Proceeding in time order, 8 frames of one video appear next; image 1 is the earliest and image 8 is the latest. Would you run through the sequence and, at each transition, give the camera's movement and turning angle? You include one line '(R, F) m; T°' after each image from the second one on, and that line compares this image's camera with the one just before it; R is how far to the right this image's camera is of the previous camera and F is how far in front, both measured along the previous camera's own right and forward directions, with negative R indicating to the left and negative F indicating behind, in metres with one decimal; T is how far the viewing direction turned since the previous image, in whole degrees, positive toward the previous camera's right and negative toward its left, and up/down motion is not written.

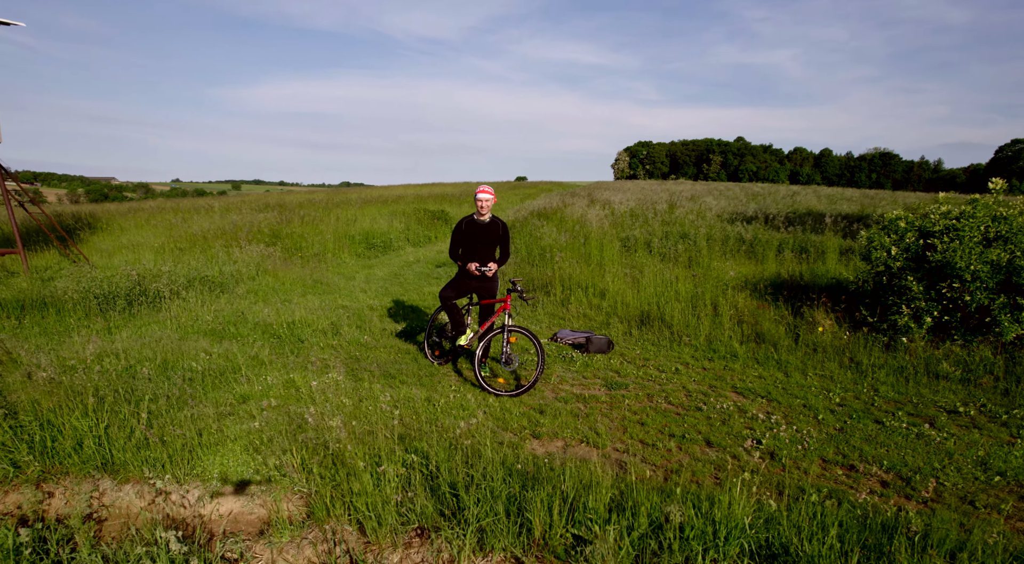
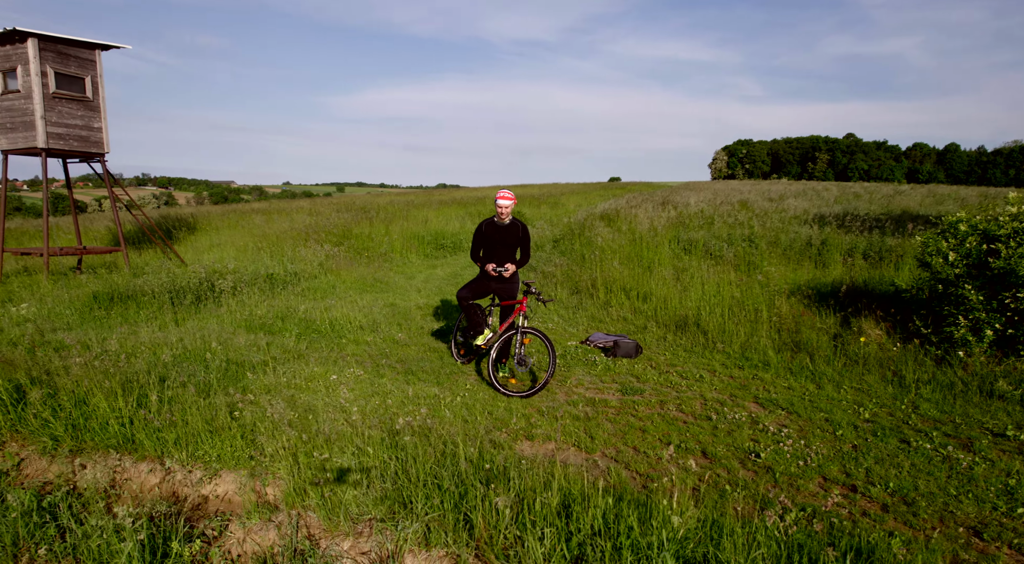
(+0.9, 0.0) m; -8°
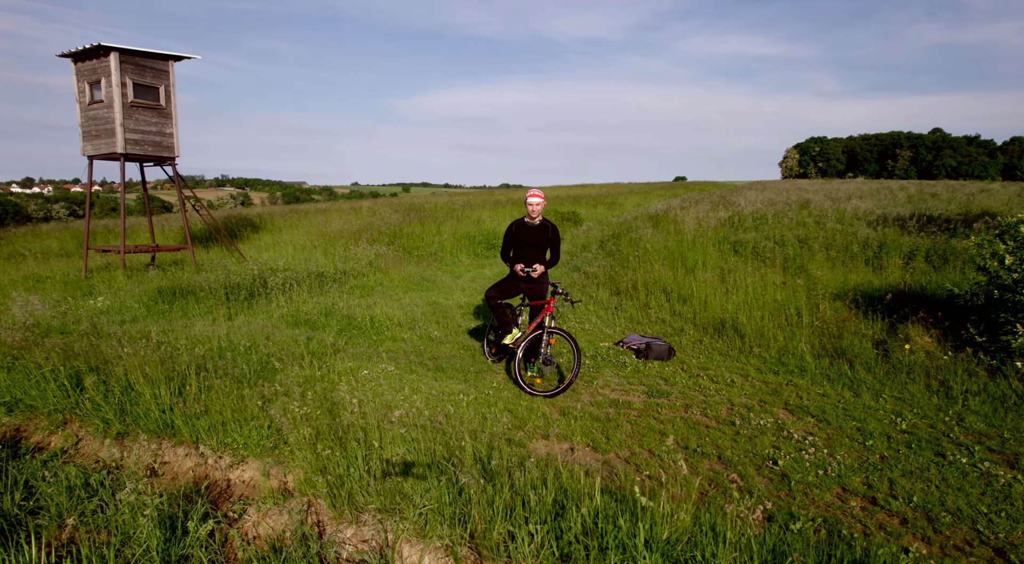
(+0.4, -0.1) m; -6°
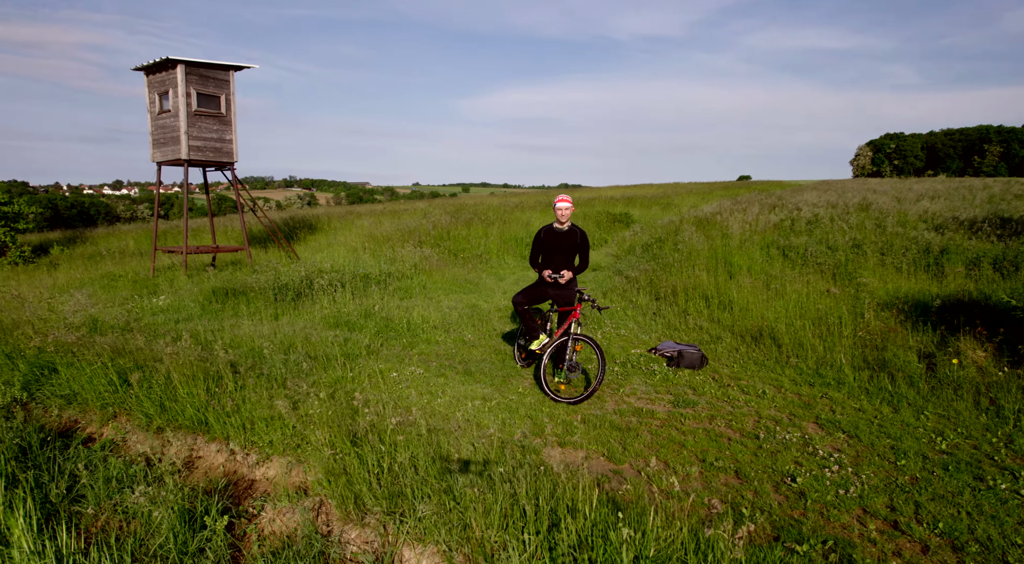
(+0.4, 0.0) m; -5°
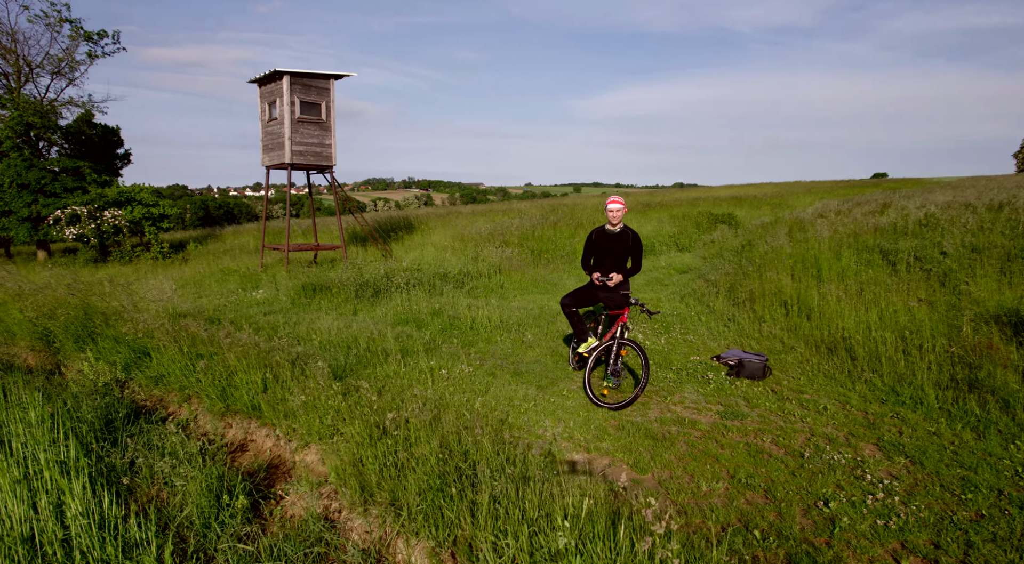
(+0.8, +0.1) m; -10°
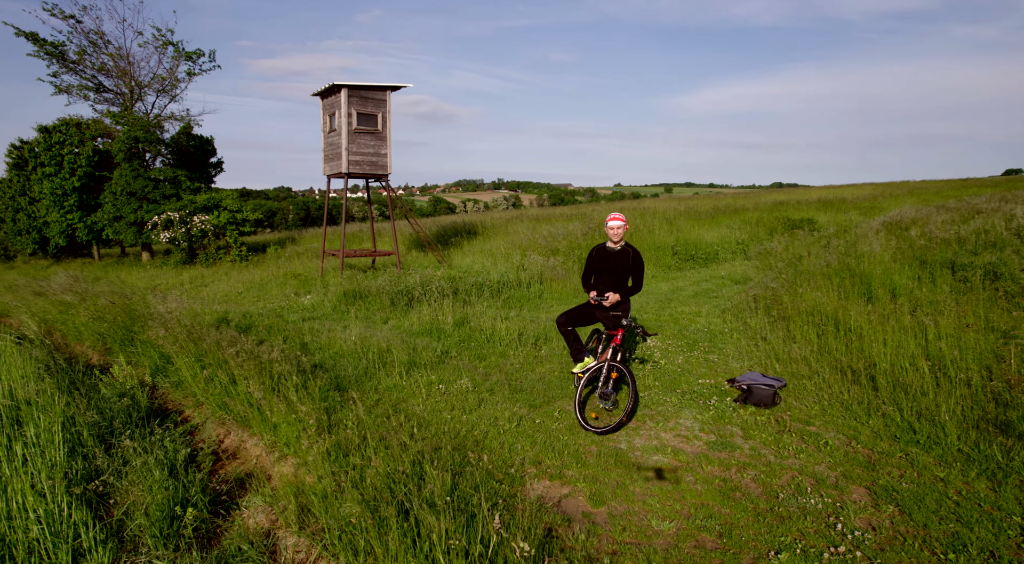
(+1.2, +0.1) m; -8°
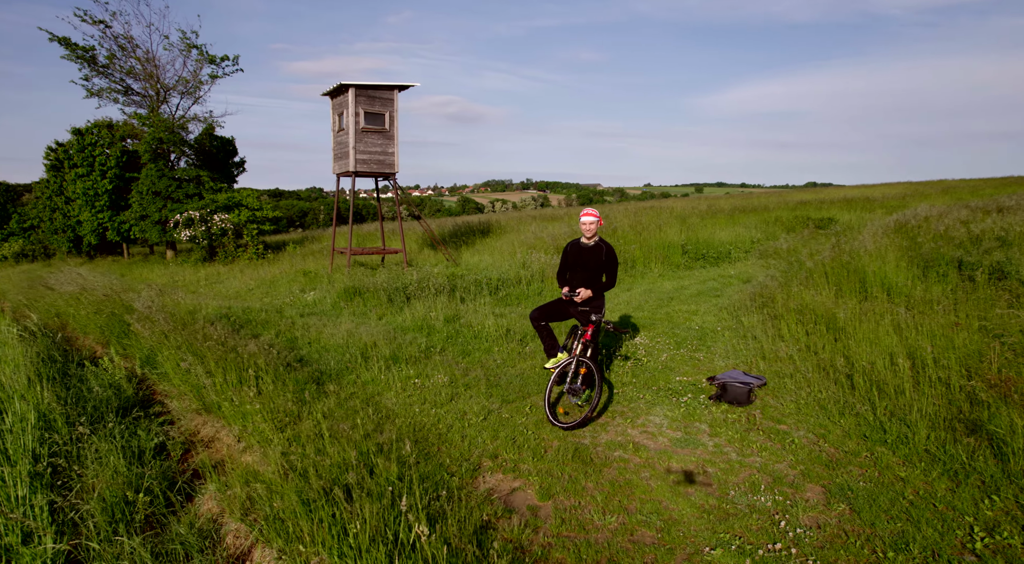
(+0.7, 0.0) m; -3°
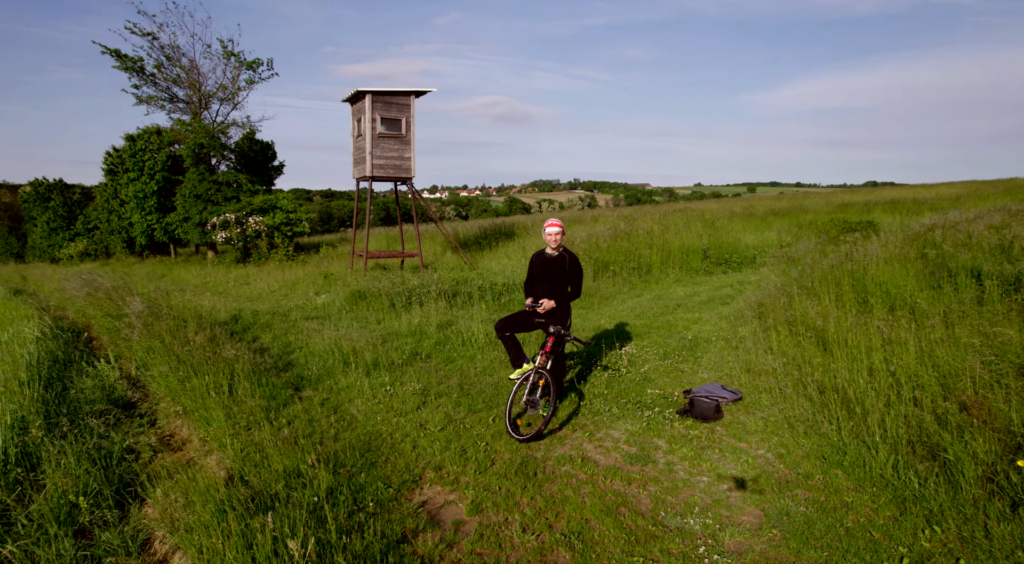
(+1.0, +0.1) m; -4°
